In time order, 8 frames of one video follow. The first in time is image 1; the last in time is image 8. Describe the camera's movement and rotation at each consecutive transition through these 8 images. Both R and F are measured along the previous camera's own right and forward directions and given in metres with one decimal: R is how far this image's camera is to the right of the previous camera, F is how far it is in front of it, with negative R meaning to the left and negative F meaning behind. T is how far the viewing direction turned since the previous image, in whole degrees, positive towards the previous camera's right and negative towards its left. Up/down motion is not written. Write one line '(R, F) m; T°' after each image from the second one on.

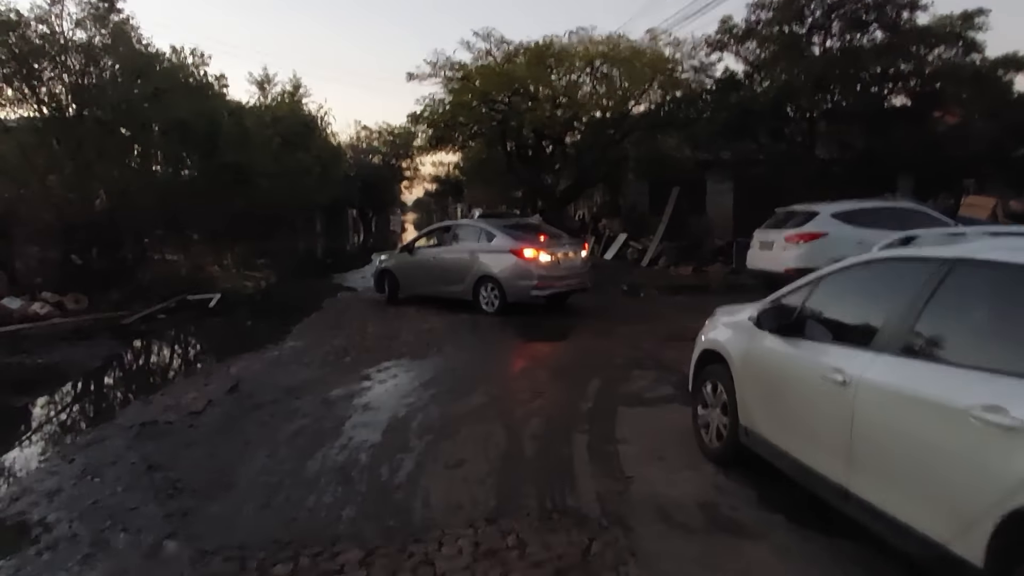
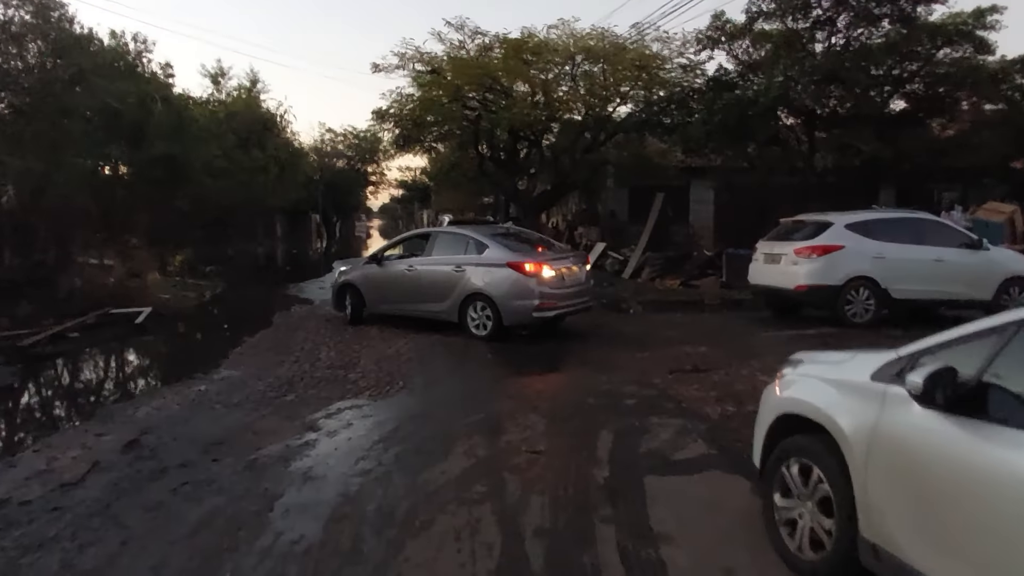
(-0.2, +1.7) m; +3°
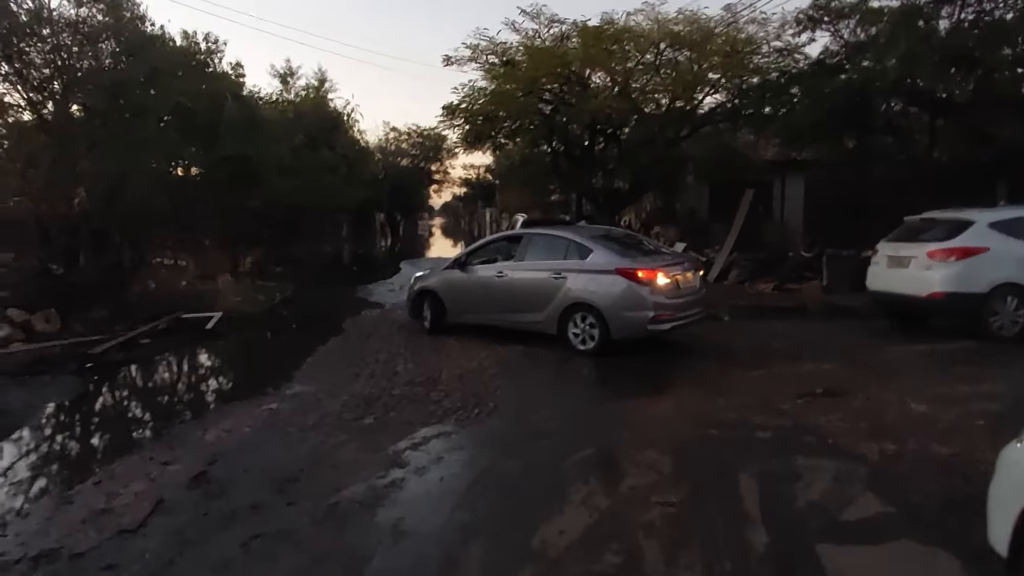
(-0.5, +0.9) m; -5°
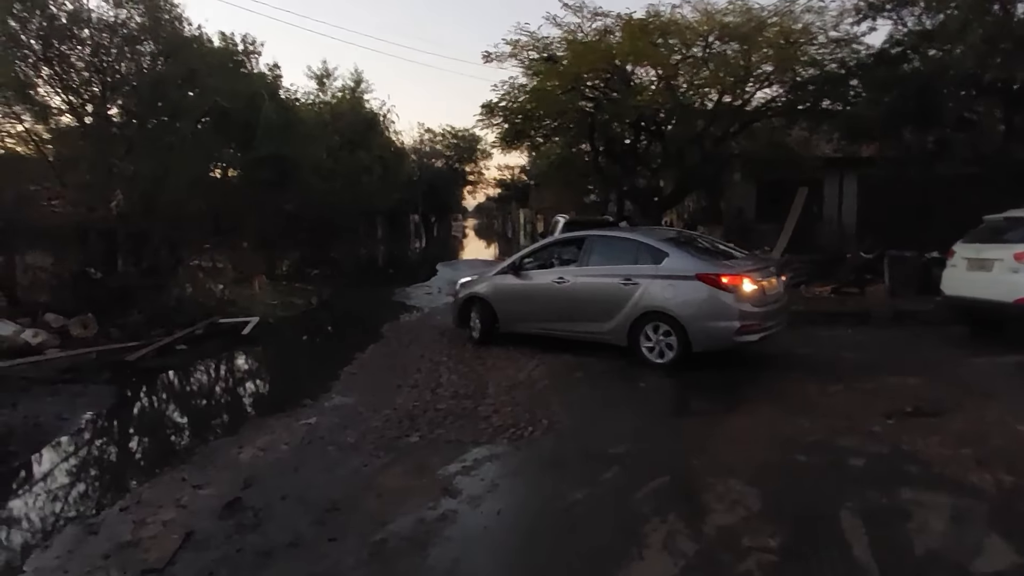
(-0.2, +0.6) m; -3°
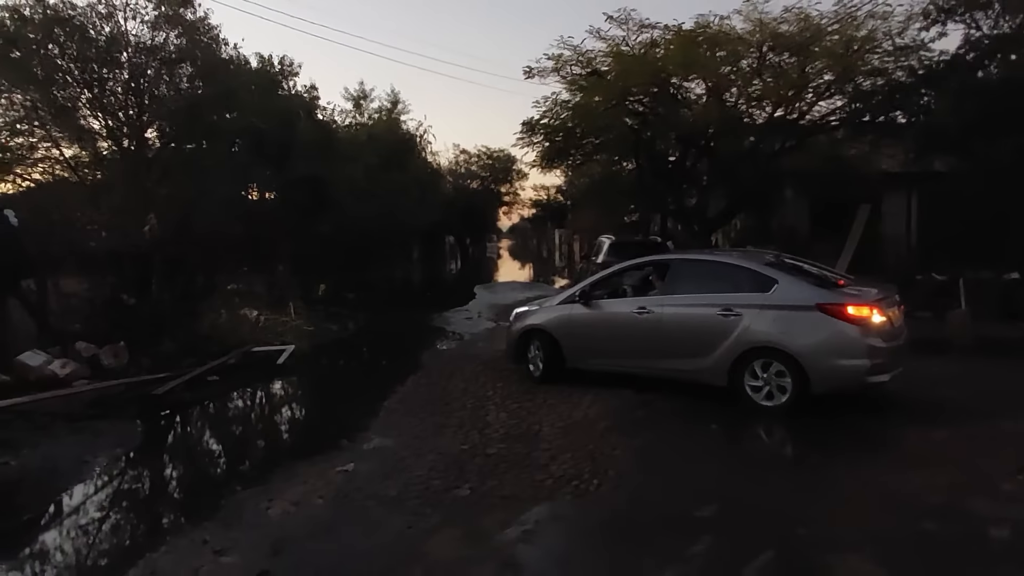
(-0.2, +0.7) m; -3°
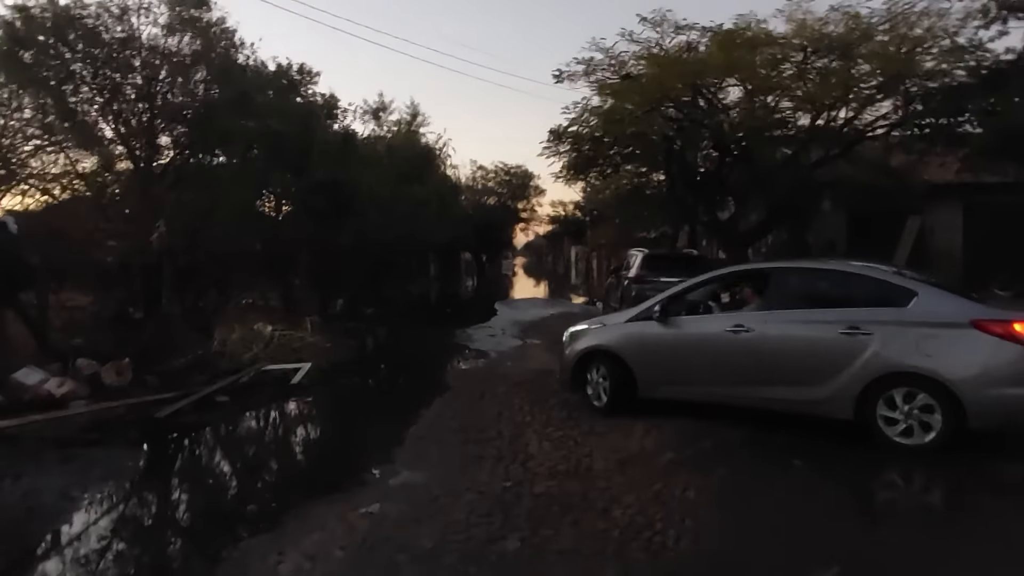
(-0.3, +0.9) m; -1°
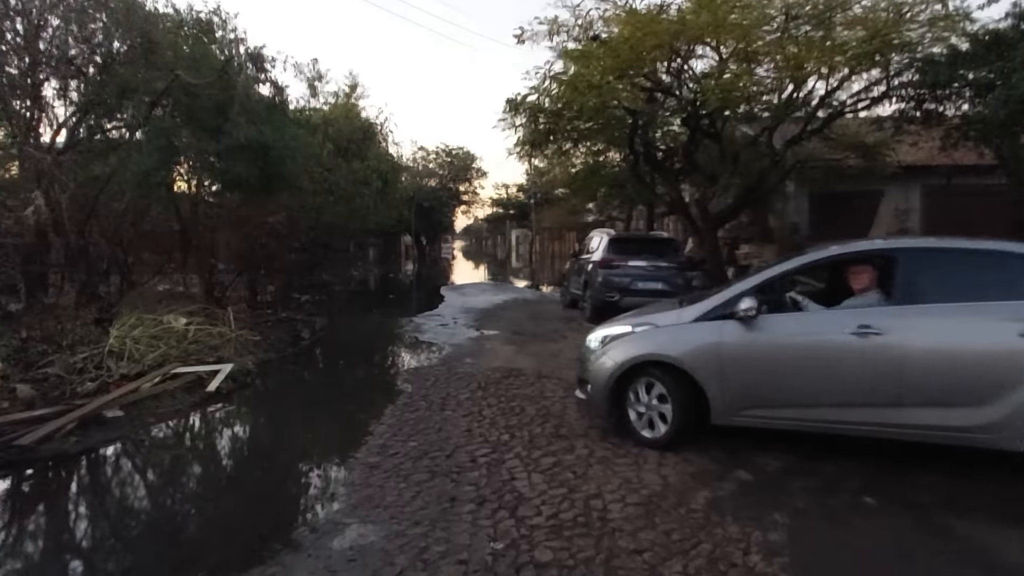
(-0.3, +1.6) m; +5°
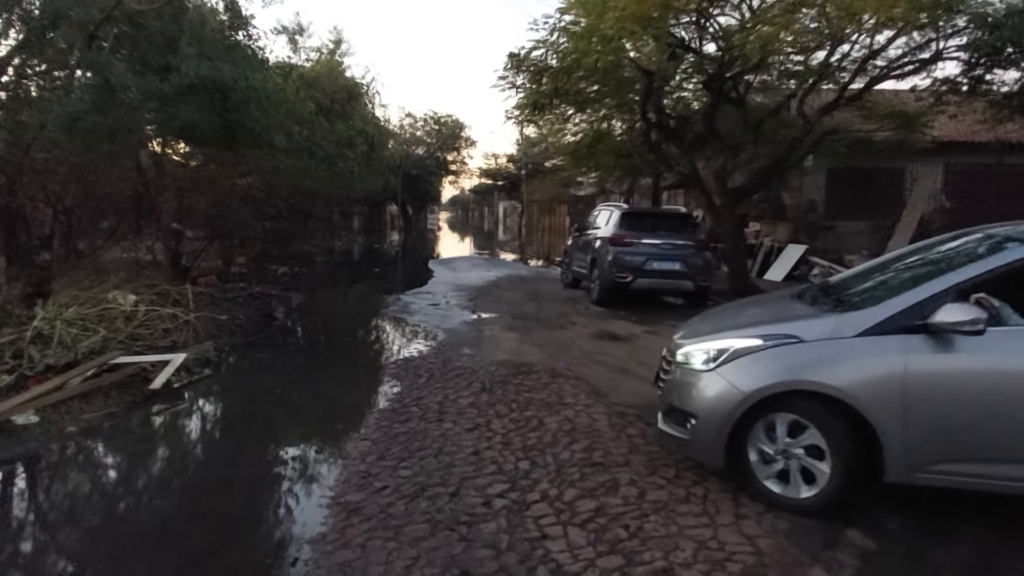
(-0.3, +1.5) m; +1°
